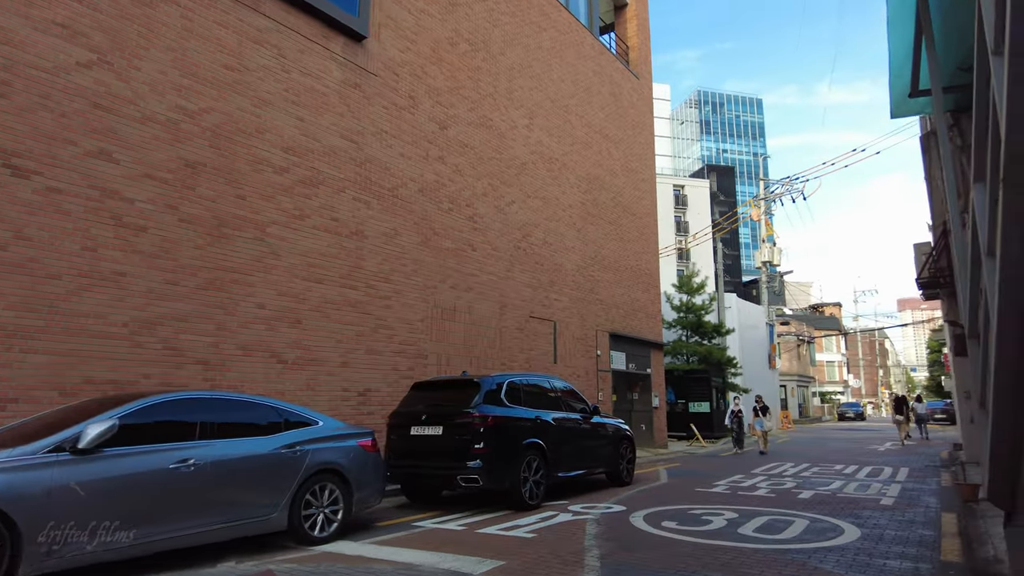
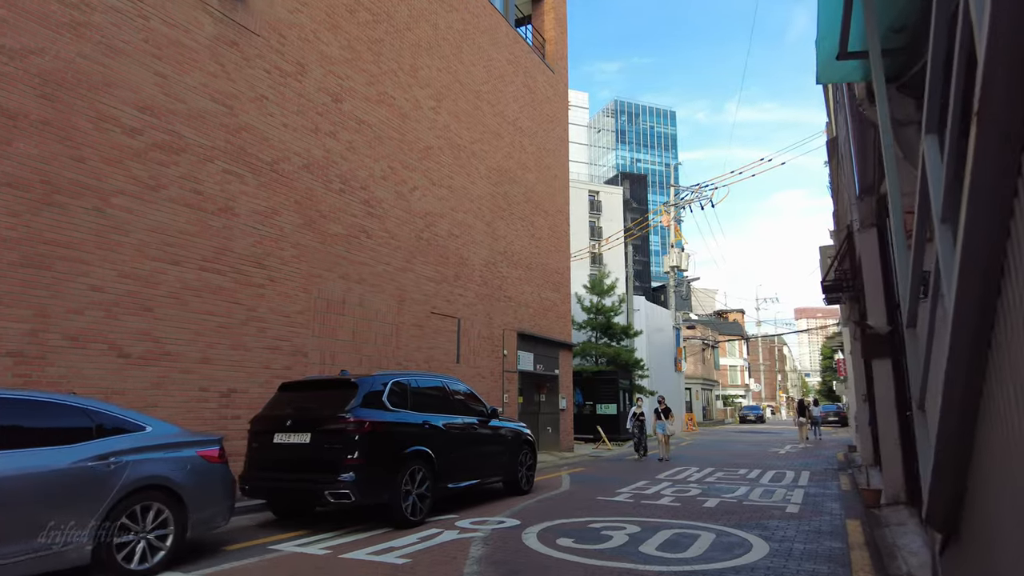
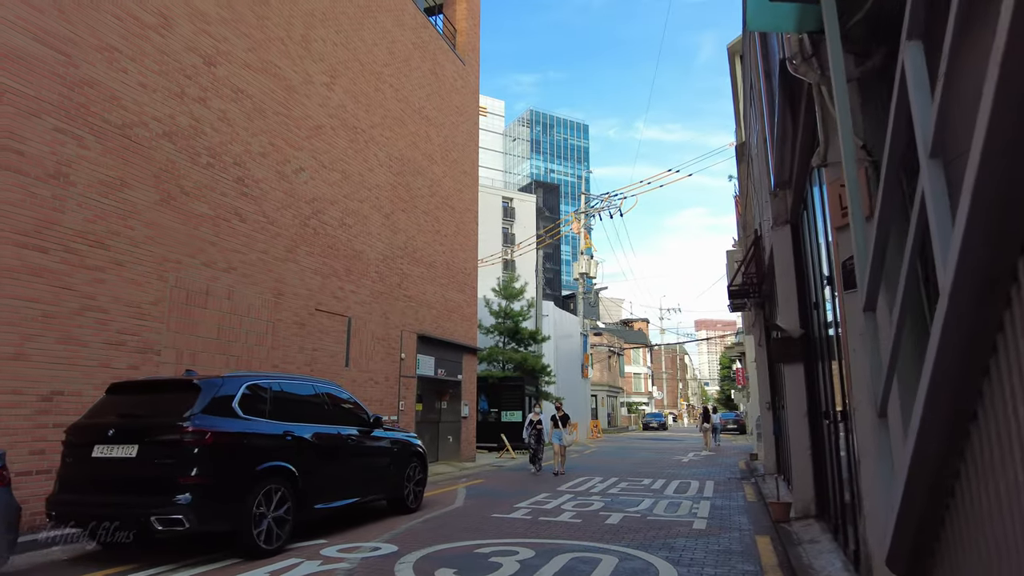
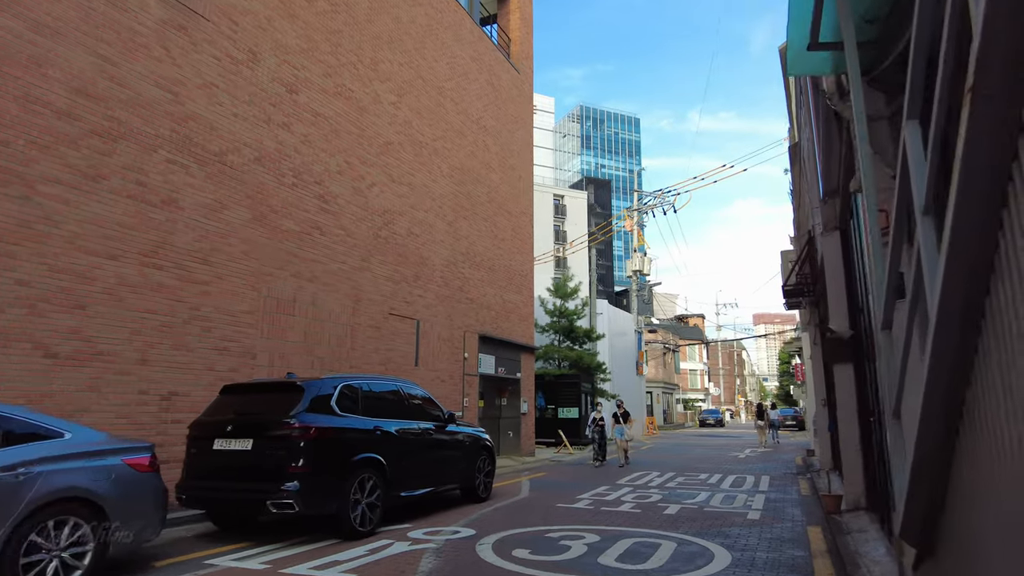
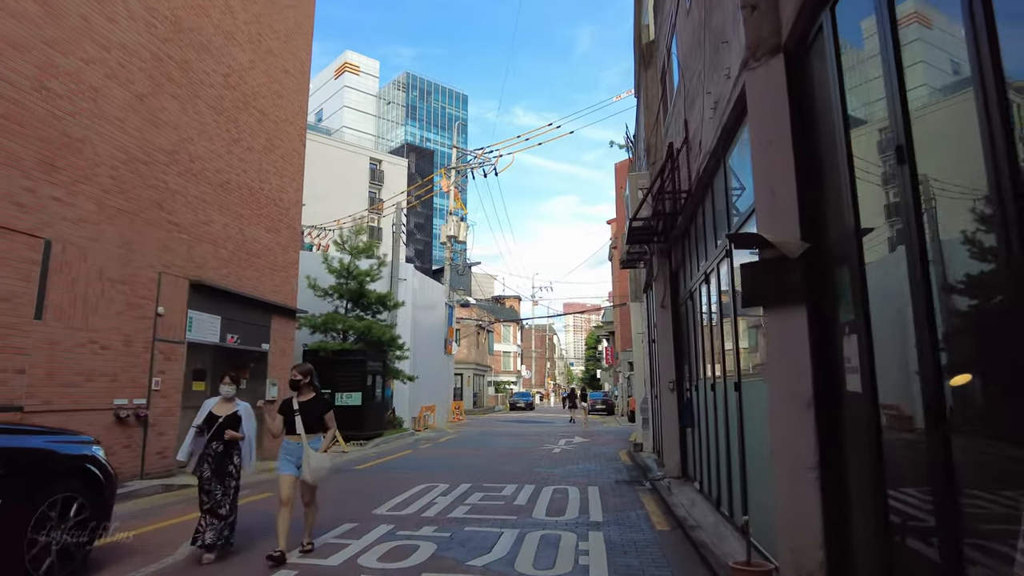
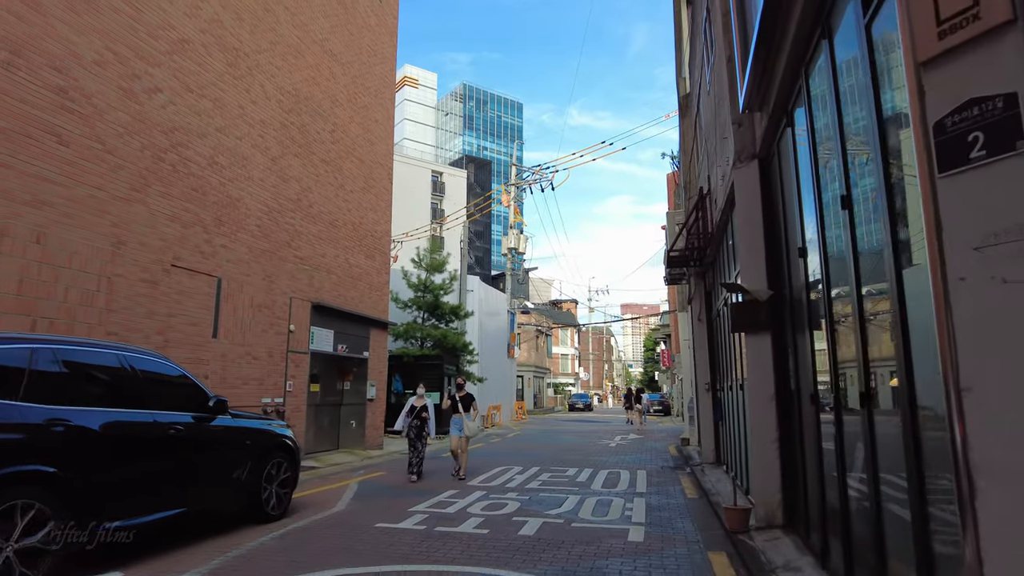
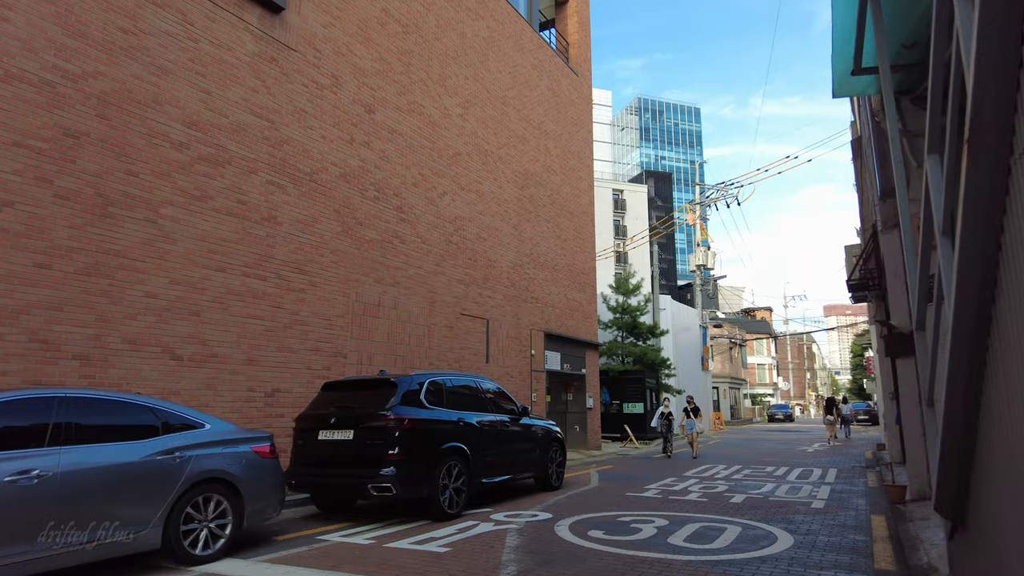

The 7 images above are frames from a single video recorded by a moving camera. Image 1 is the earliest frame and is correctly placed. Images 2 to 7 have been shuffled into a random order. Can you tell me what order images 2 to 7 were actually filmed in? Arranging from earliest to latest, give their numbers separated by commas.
7, 2, 4, 3, 6, 5
